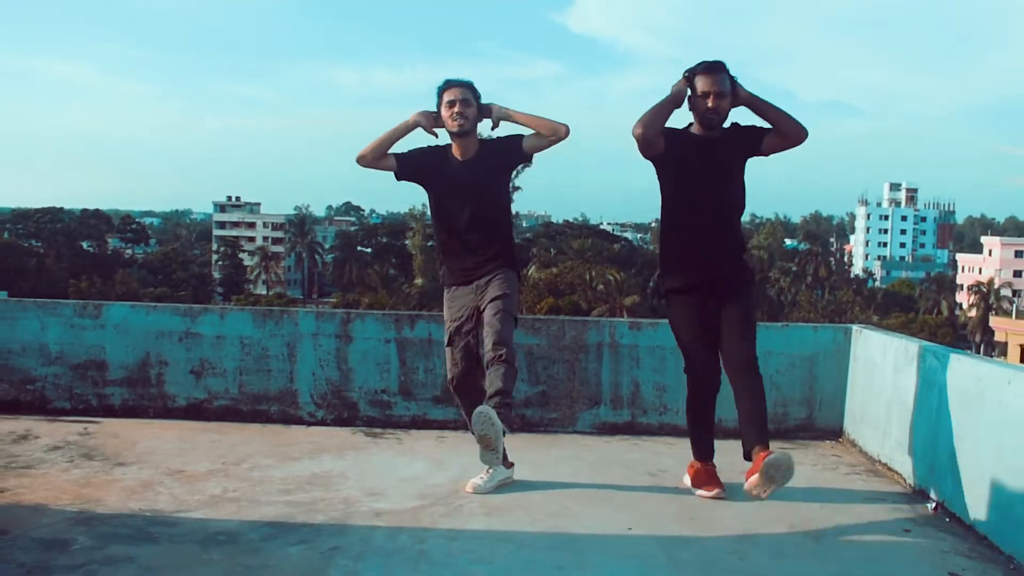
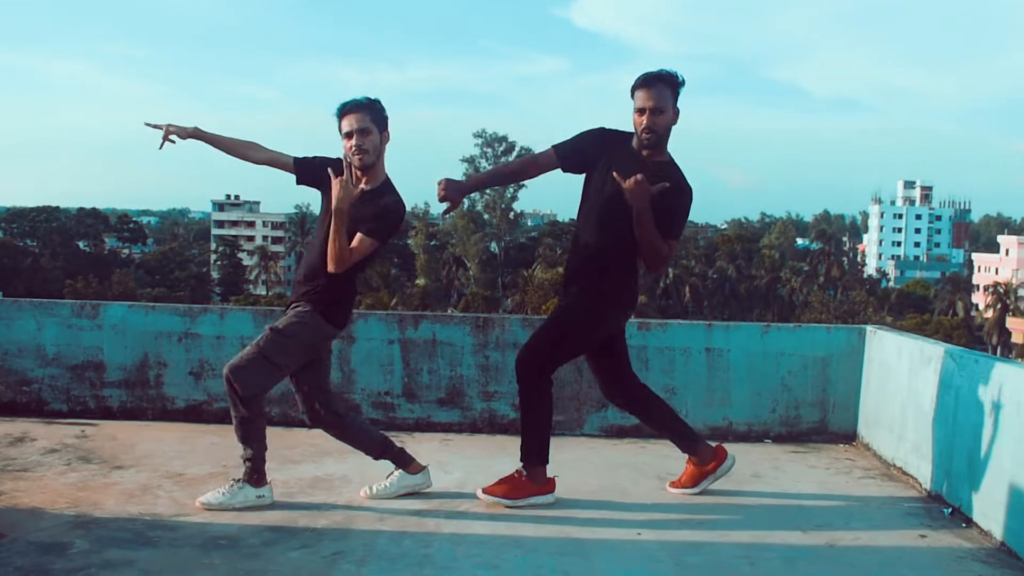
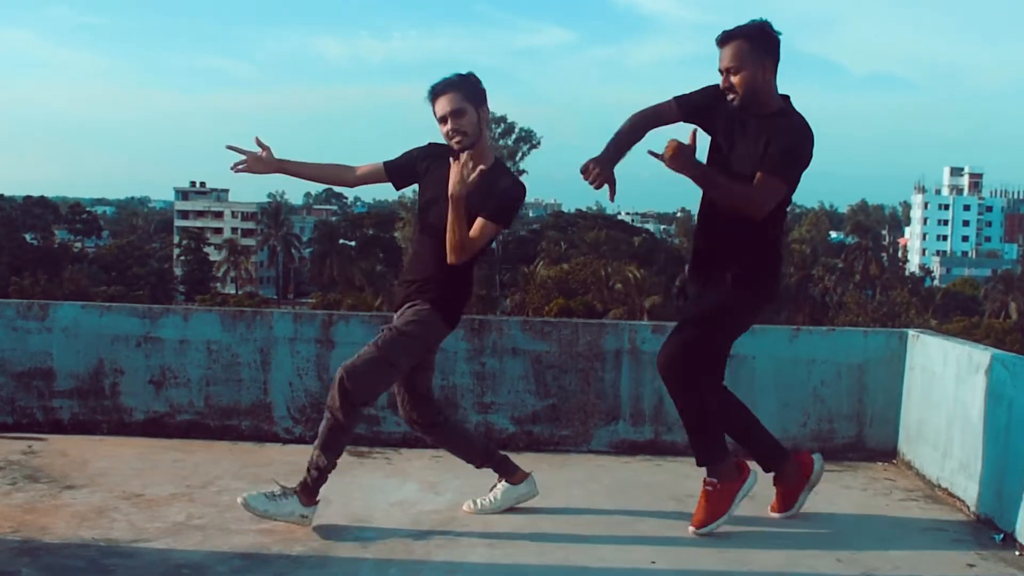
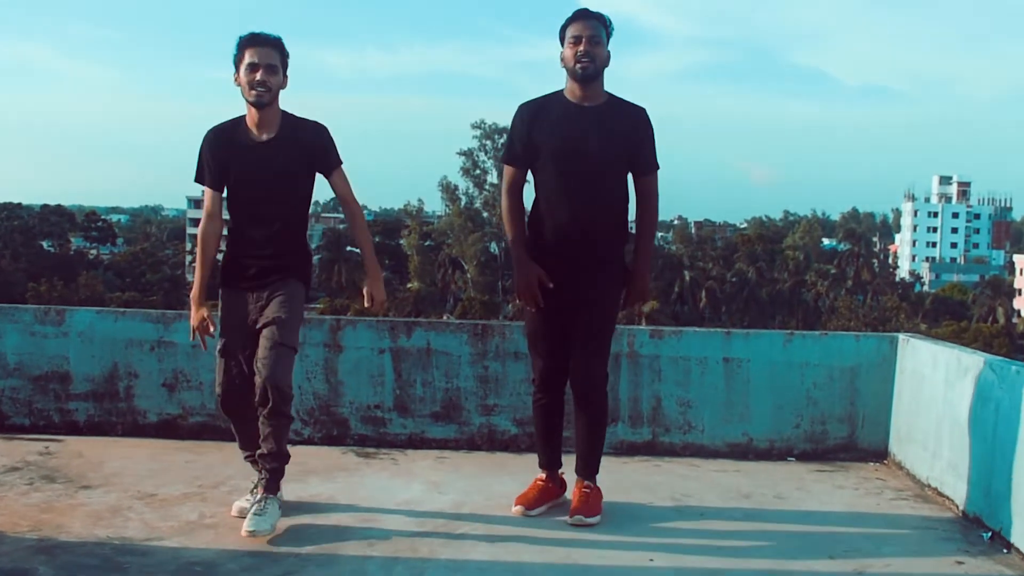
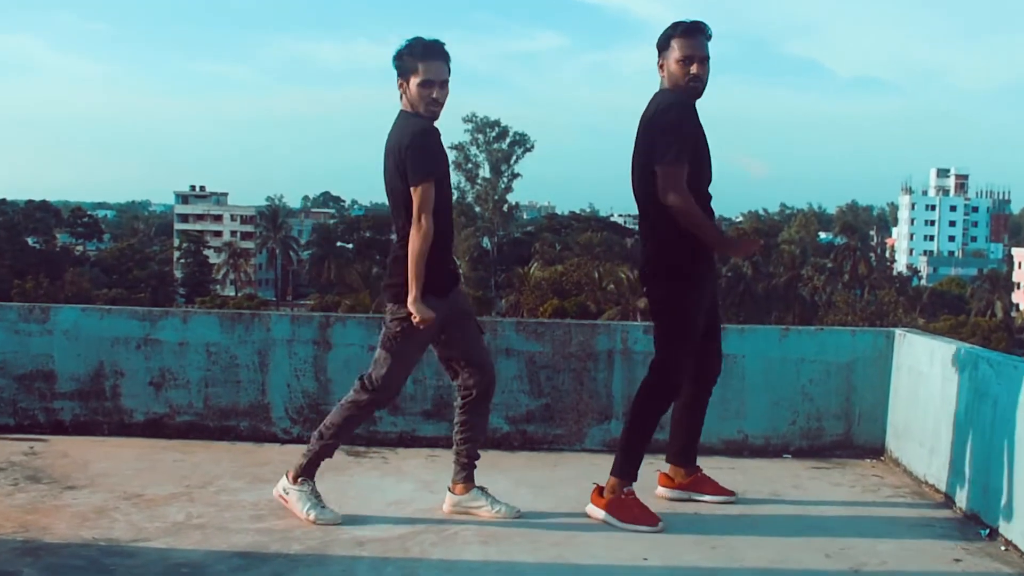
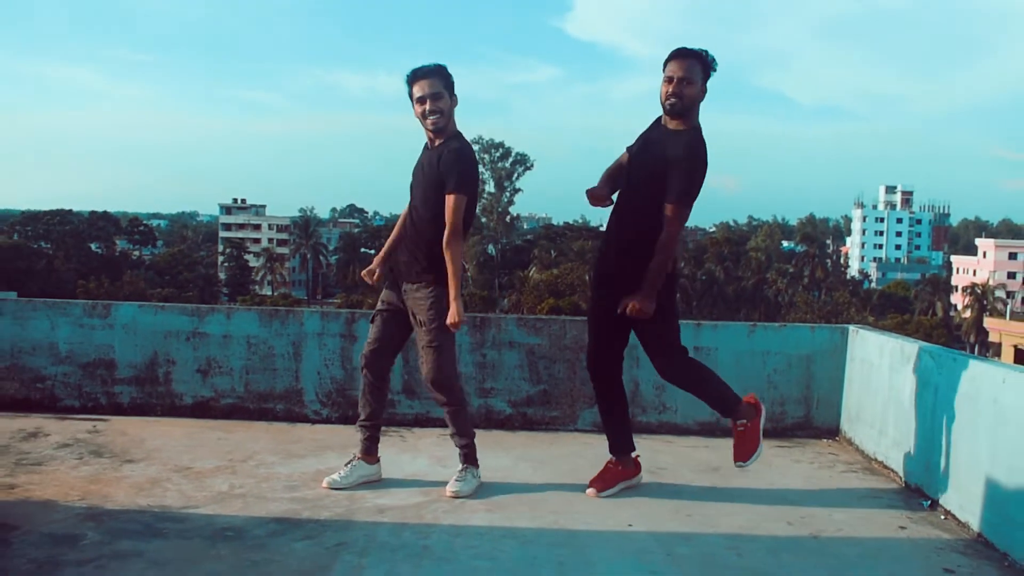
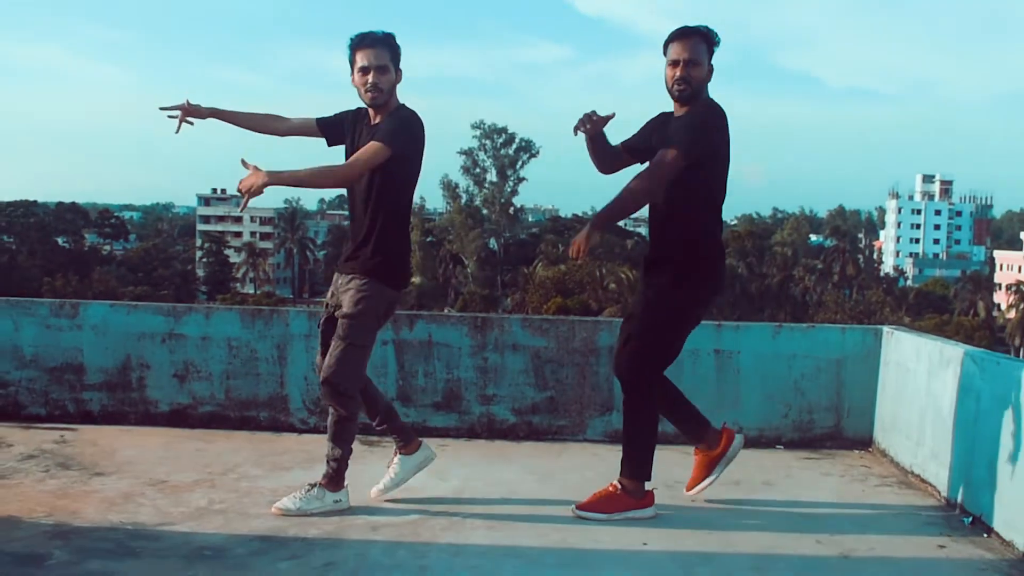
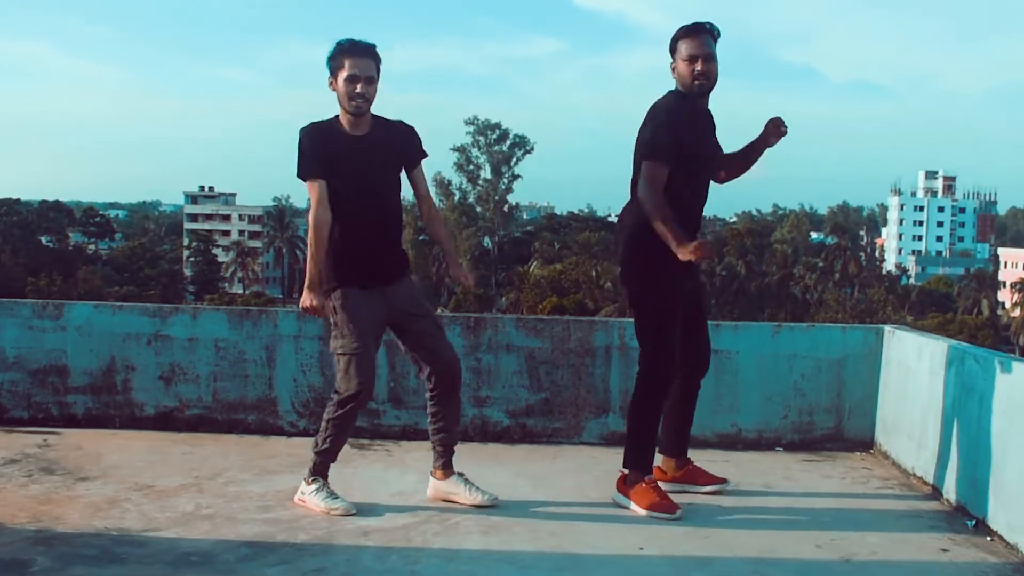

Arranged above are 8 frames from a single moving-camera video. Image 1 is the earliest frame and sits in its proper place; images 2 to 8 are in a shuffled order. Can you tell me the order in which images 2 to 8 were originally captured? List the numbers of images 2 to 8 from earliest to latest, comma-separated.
8, 5, 6, 3, 7, 2, 4
